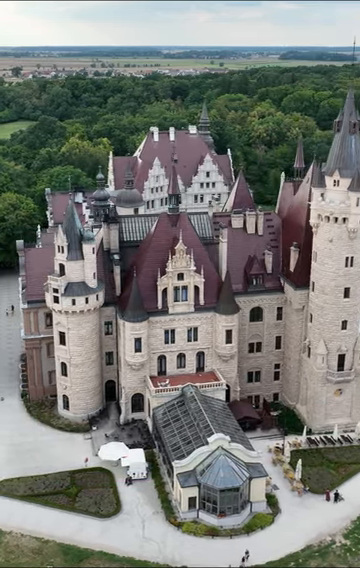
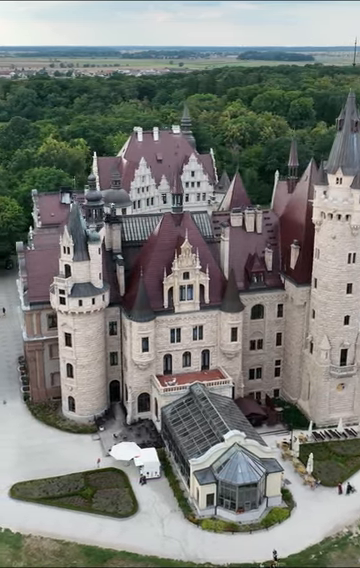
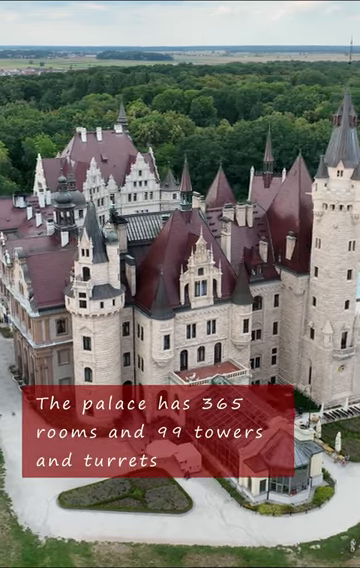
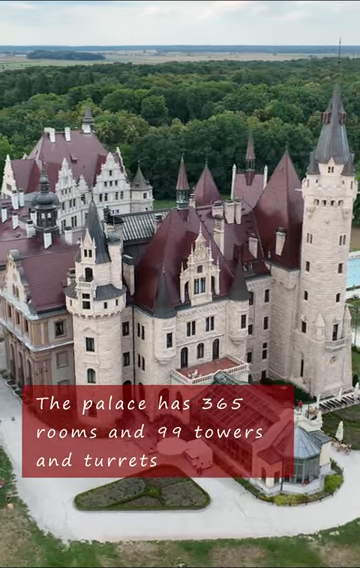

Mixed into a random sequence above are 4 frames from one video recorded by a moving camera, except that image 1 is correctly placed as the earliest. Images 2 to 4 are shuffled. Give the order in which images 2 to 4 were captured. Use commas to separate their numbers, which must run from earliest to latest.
2, 3, 4
